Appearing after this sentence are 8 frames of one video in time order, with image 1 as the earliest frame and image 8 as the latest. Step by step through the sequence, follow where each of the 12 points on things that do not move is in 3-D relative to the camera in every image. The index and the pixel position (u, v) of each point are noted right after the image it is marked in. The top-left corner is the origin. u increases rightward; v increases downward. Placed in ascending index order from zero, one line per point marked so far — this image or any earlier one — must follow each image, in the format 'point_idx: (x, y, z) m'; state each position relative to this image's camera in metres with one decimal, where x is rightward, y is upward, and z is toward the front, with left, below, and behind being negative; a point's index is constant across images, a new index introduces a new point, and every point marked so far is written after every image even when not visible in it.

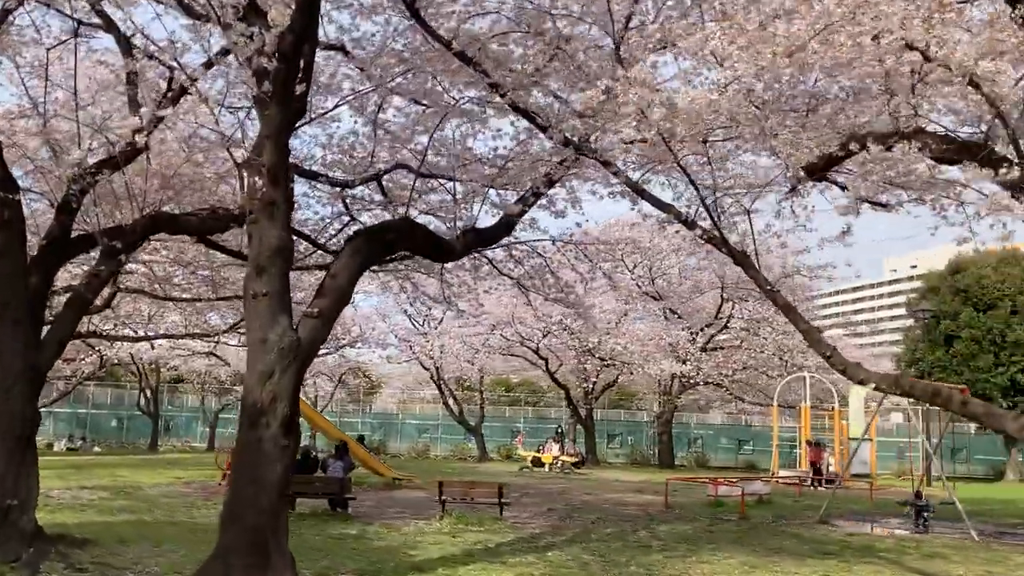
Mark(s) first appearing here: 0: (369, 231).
0: (-0.9, +0.4, +5.8) m
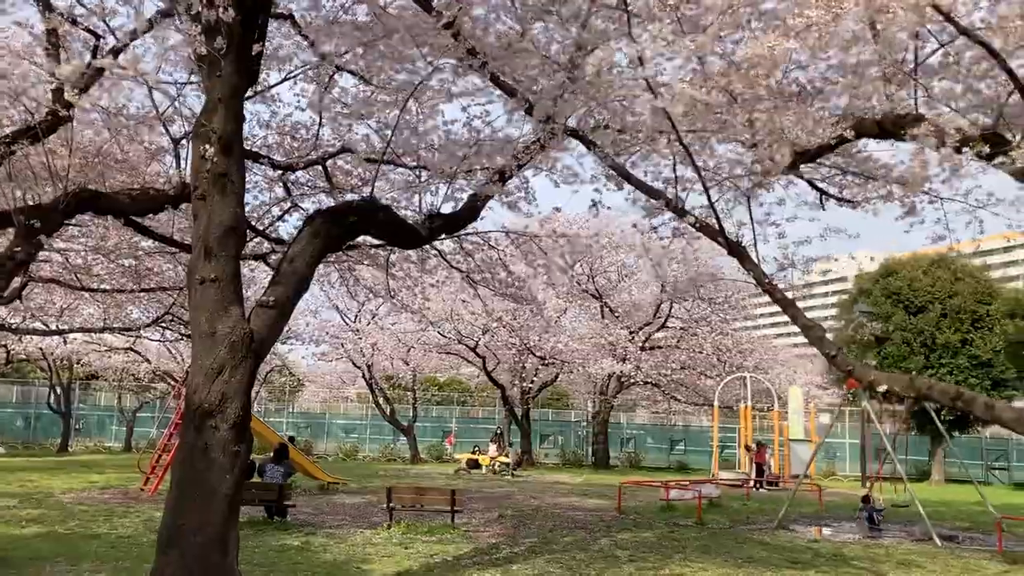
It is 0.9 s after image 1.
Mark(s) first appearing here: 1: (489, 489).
0: (-1.0, +0.4, +5.2) m
1: (-0.3, -2.9, +13.4) m
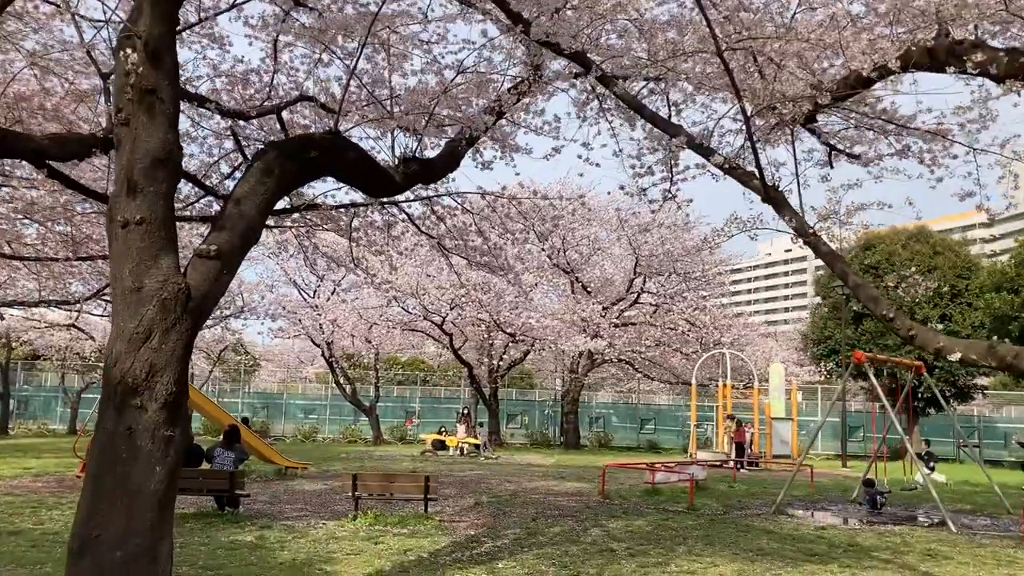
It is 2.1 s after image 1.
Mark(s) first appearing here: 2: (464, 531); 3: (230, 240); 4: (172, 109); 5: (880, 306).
0: (-1.0, +0.7, +4.2) m
1: (-0.7, -2.5, +12.6) m
2: (-0.4, -1.9, +7.1) m
3: (-1.2, +0.2, +3.8) m
4: (-1.4, +0.7, +3.8) m
5: (+1.7, -0.1, +4.2) m
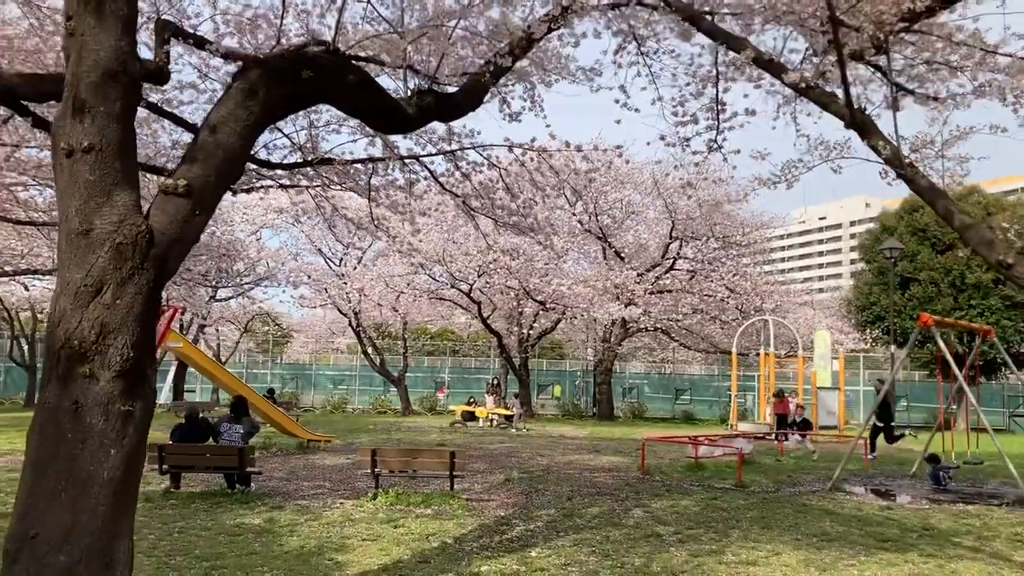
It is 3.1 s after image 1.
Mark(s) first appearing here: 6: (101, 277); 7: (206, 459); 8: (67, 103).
0: (-0.9, +0.9, +3.6) m
1: (-0.3, -2.0, +12.0) m
2: (-0.1, -1.6, +6.5) m
3: (-1.1, +0.4, +3.2) m
4: (-1.3, +0.9, +3.1) m
5: (+1.8, +0.1, +3.5) m
6: (-1.3, 0.0, +2.9) m
7: (-2.2, -1.2, +6.7) m
8: (-1.4, +0.6, +3.0) m
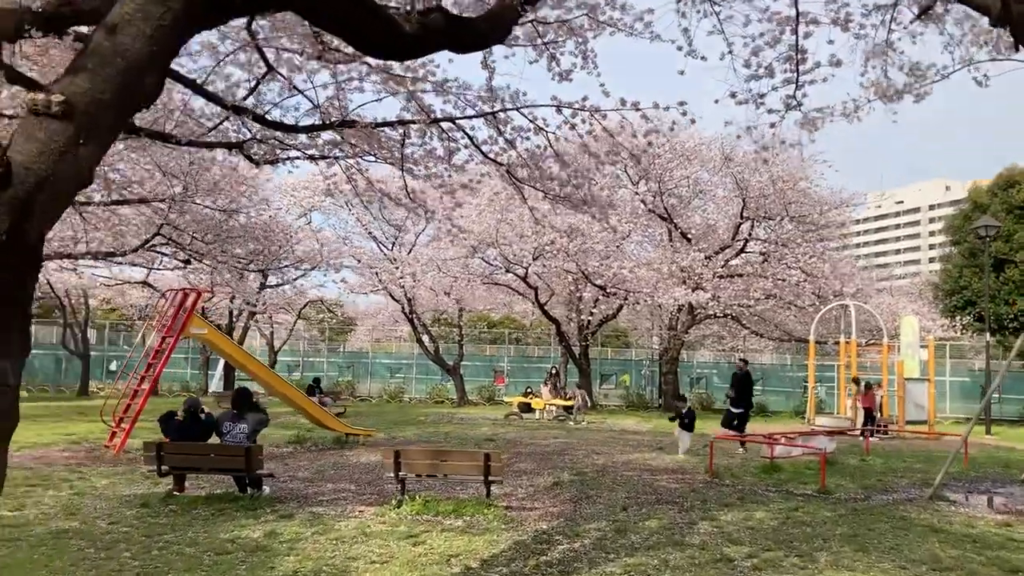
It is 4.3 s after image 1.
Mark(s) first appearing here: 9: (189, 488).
0: (-0.9, +1.0, +2.7) m
1: (+0.4, -1.8, +11.0) m
2: (+0.1, -1.4, +5.6) m
3: (-1.0, +0.5, +2.3) m
4: (-1.3, +1.0, +2.2) m
5: (+1.8, +0.3, +2.4) m
6: (-1.3, +0.1, +2.0) m
7: (-1.9, -1.1, +5.9) m
8: (-1.4, +0.7, +2.1) m
9: (-2.2, -1.4, +6.4) m
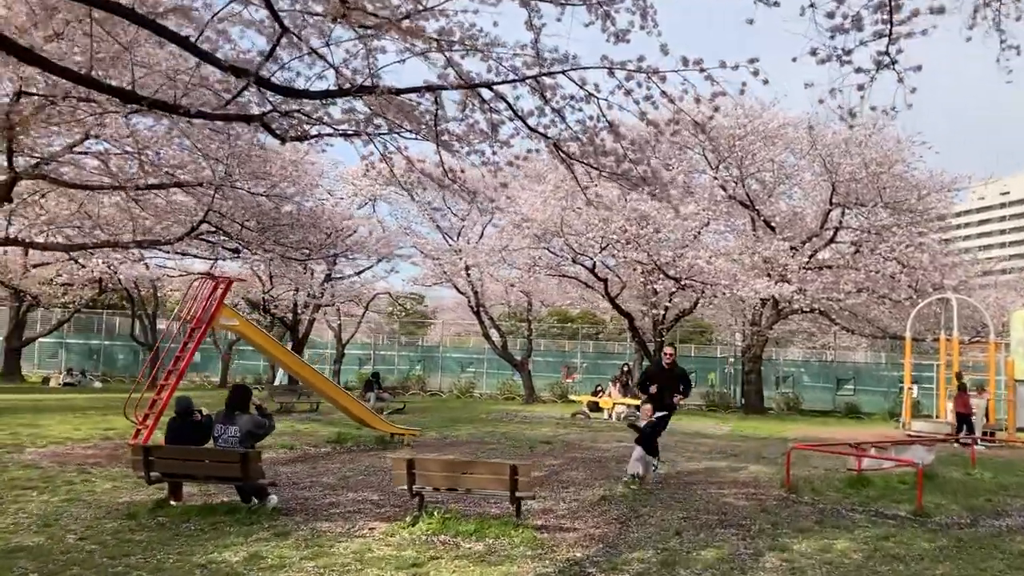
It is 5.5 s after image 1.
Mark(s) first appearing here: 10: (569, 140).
0: (-1.0, +1.0, +1.9) m
1: (+1.0, -1.7, +10.1) m
2: (+0.3, -1.3, +4.7) m
3: (-1.2, +0.6, +1.5) m
4: (-1.4, +1.1, +1.5) m
5: (+1.7, +0.3, +1.4) m
6: (-1.4, +0.2, +1.3) m
7: (-1.7, -1.0, +5.2) m
8: (-1.6, +0.7, +1.4) m
9: (-2.0, -1.3, +5.8) m
10: (+0.5, +1.2, +7.6) m
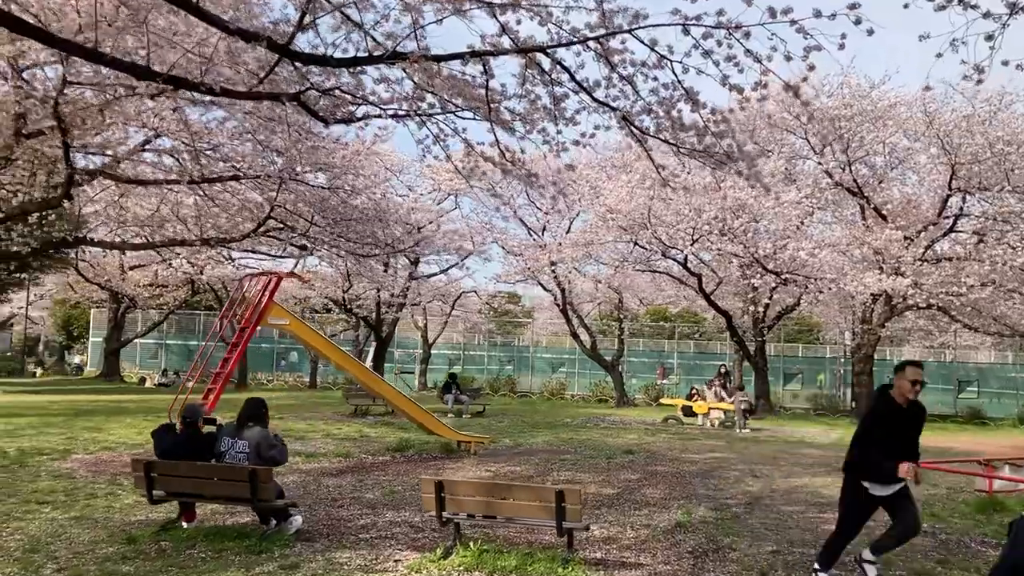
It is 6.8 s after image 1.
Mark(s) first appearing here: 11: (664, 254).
0: (-1.1, +1.1, +1.2) m
1: (+1.8, -1.6, +9.2) m
2: (+0.4, -1.3, +3.9) m
3: (-1.4, +0.6, +0.9) m
4: (-1.6, +1.1, +0.8) m
5: (+1.5, +0.4, +0.4) m
6: (-1.6, +0.2, +0.6) m
7: (-1.5, -1.0, +4.6) m
8: (-1.8, +0.8, +0.8) m
9: (-1.7, -1.3, +5.2) m
10: (+0.9, +1.3, +6.7) m
11: (+2.6, +0.6, +15.7) m
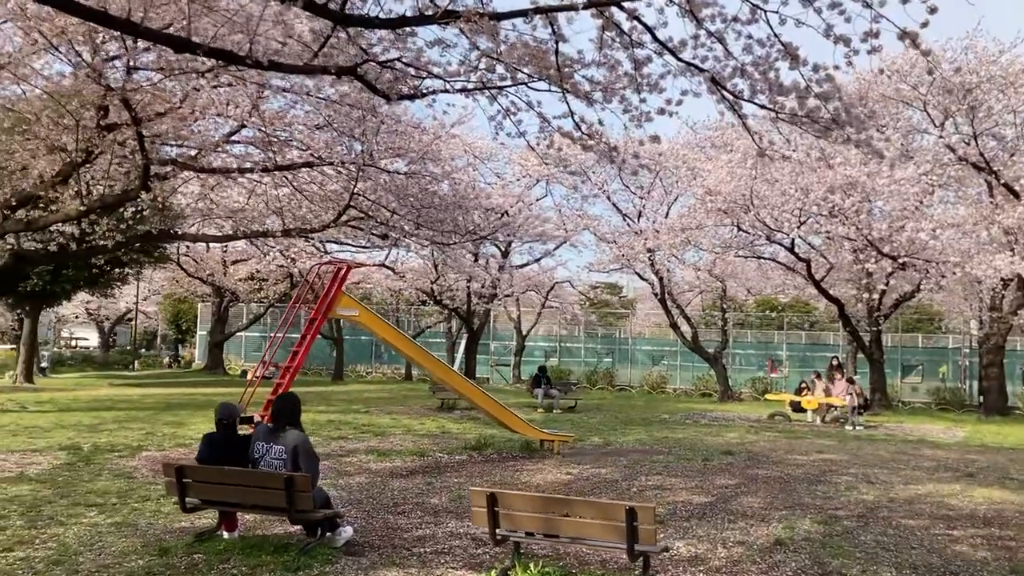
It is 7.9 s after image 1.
0: (-1.2, +1.1, +0.7) m
1: (+2.6, -1.5, +8.3) m
2: (+0.6, -1.2, +3.2) m
3: (-1.5, +0.6, +0.4) m
4: (-1.7, +1.1, +0.4) m
5: (+1.3, +0.4, -0.4) m
6: (-1.8, +0.3, +0.2) m
7: (-1.2, -0.9, +4.1) m
8: (-1.9, +0.8, +0.4) m
9: (-1.3, -1.2, +4.7) m
10: (+1.4, +1.4, +6.0) m
11: (+4.1, +0.8, +14.8) m
